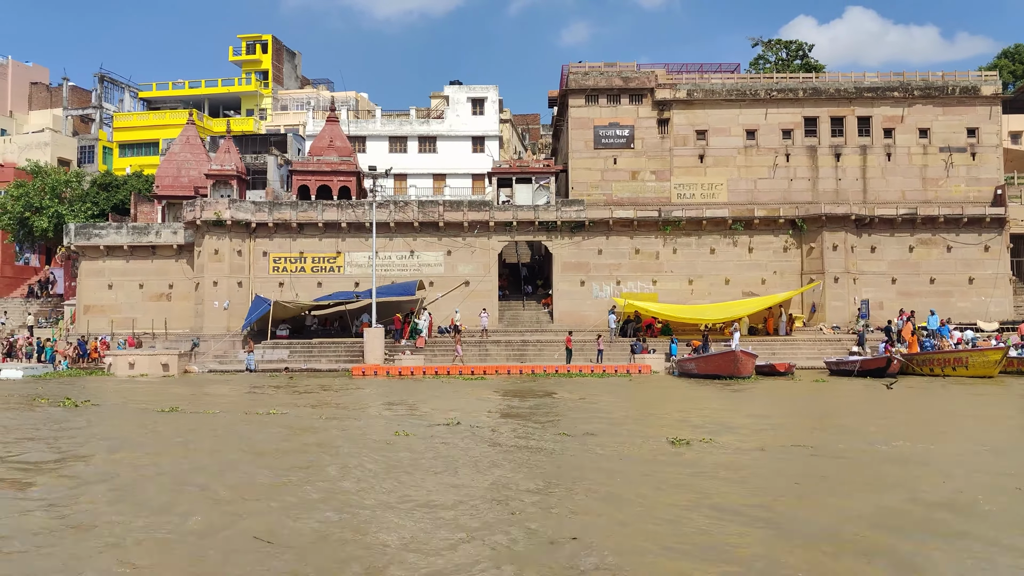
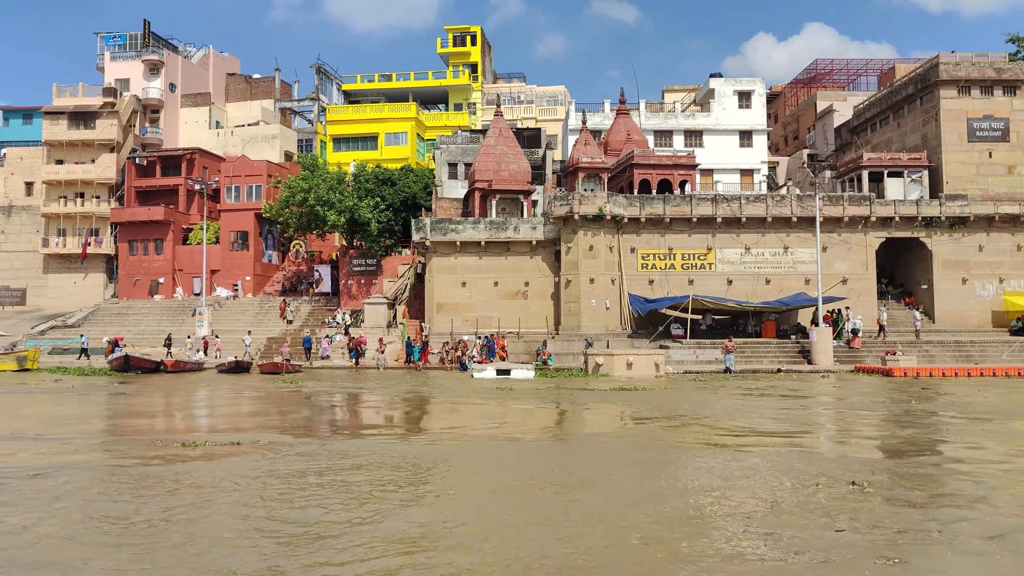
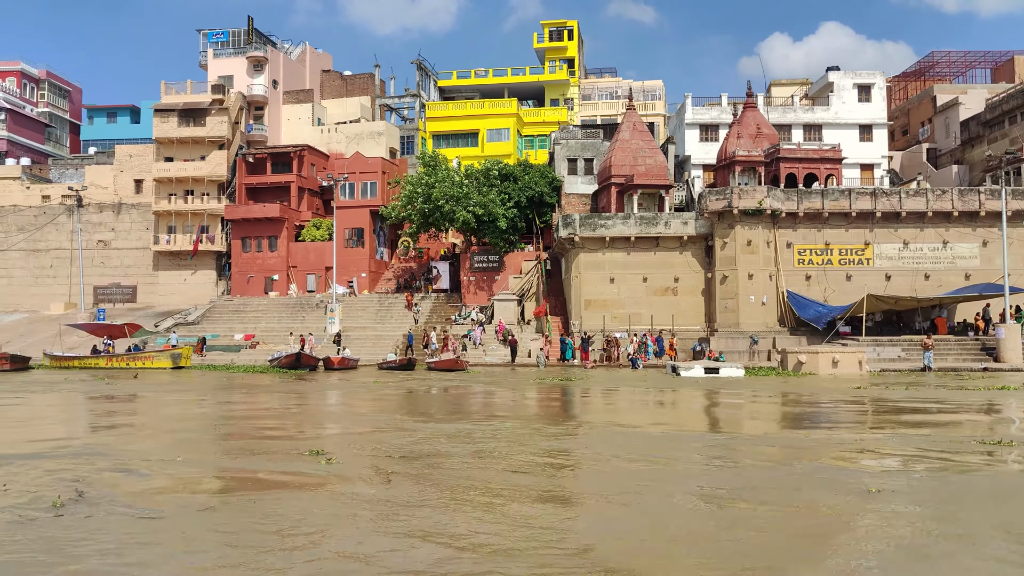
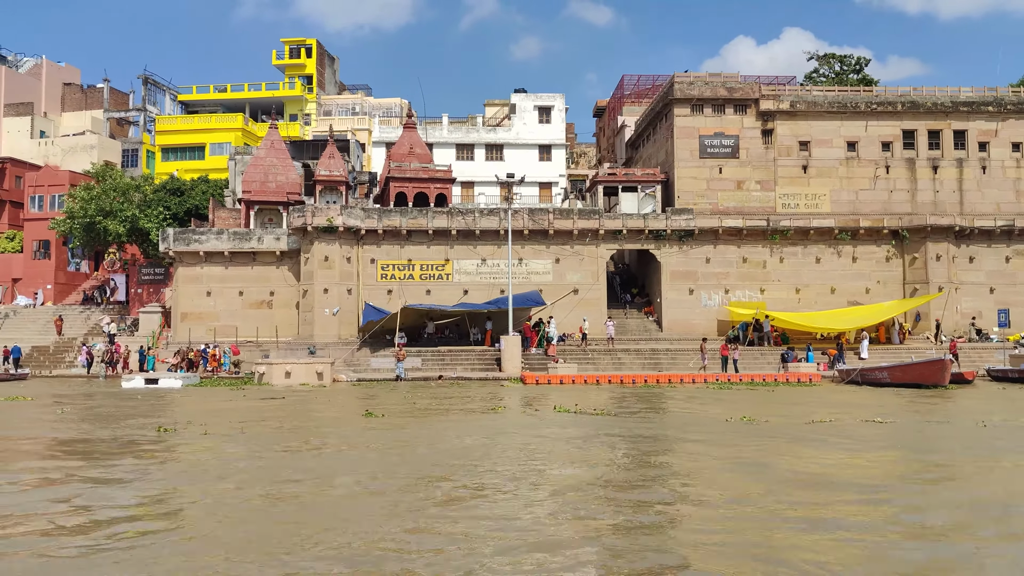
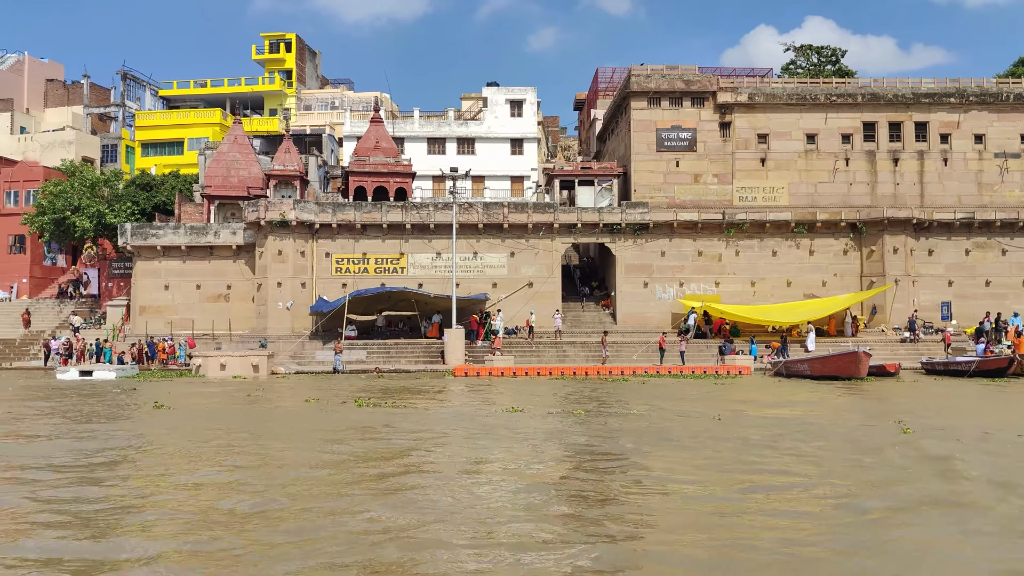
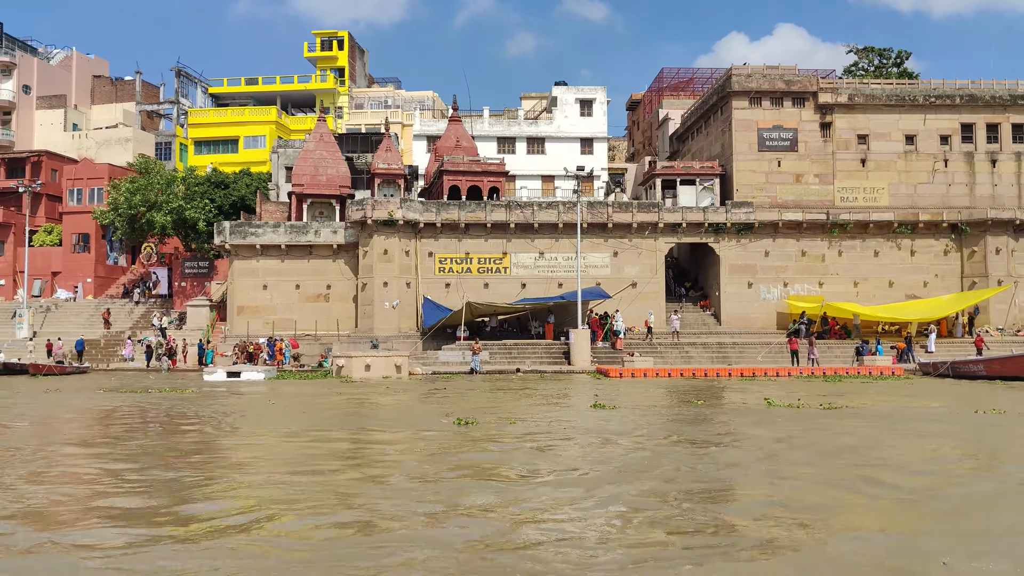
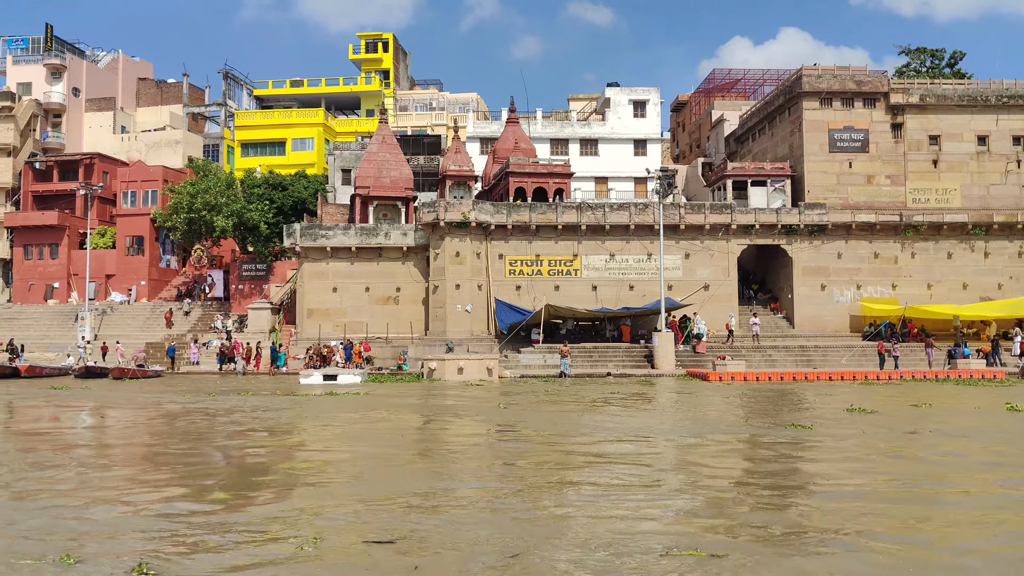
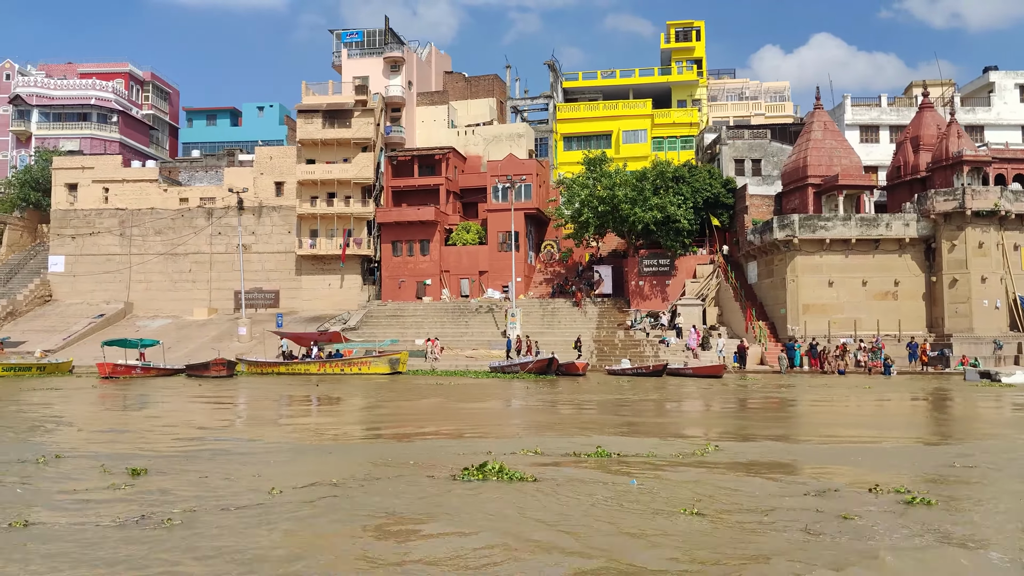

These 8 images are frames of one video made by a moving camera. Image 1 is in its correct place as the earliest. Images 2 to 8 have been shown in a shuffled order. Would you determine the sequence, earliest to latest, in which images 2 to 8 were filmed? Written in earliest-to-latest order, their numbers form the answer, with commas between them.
5, 4, 6, 7, 2, 3, 8
